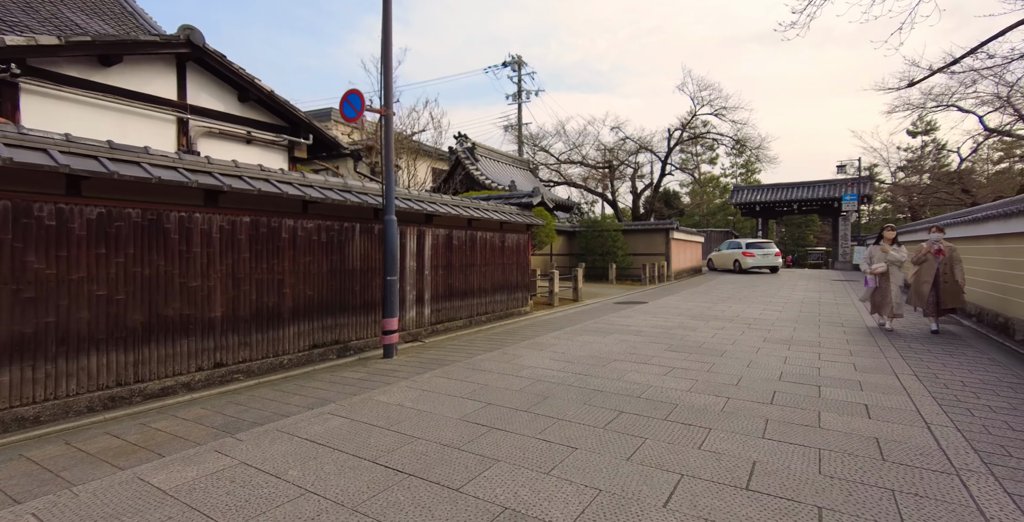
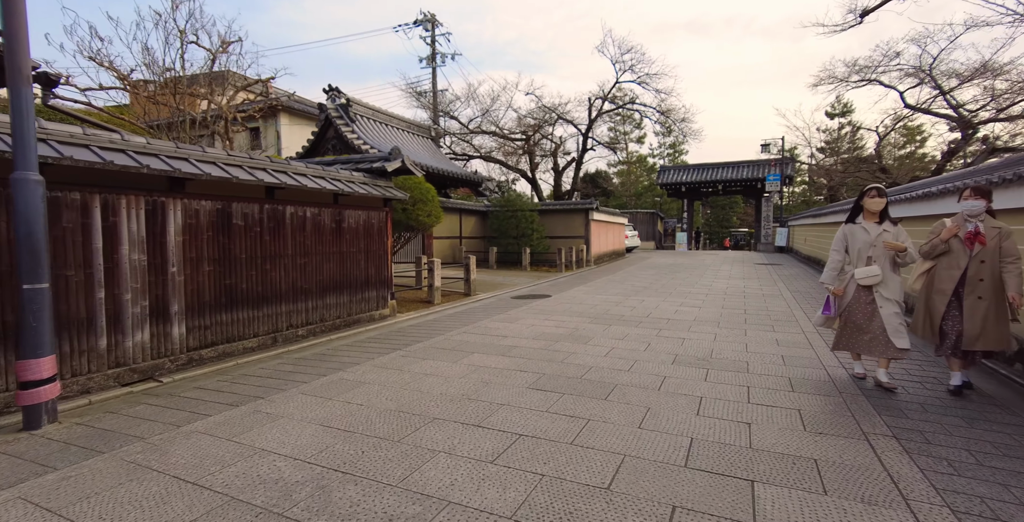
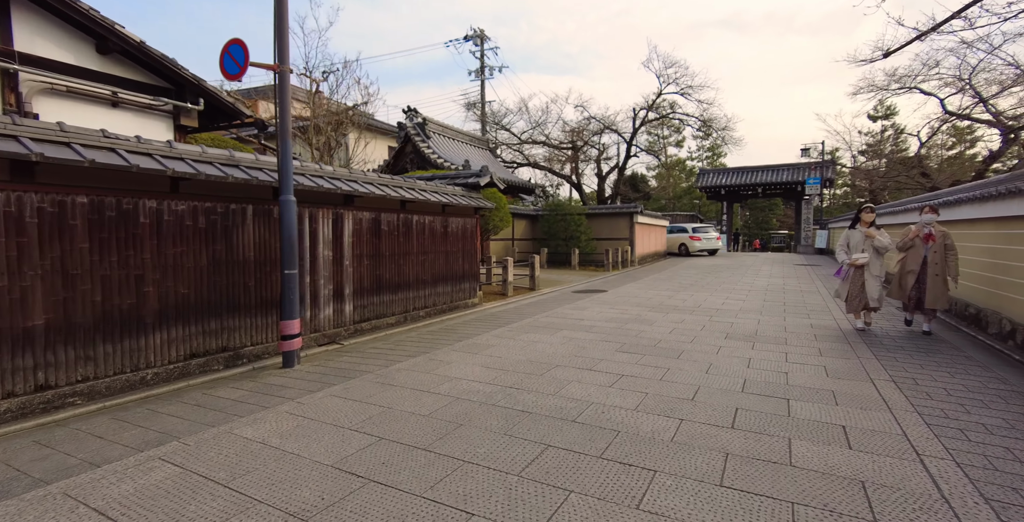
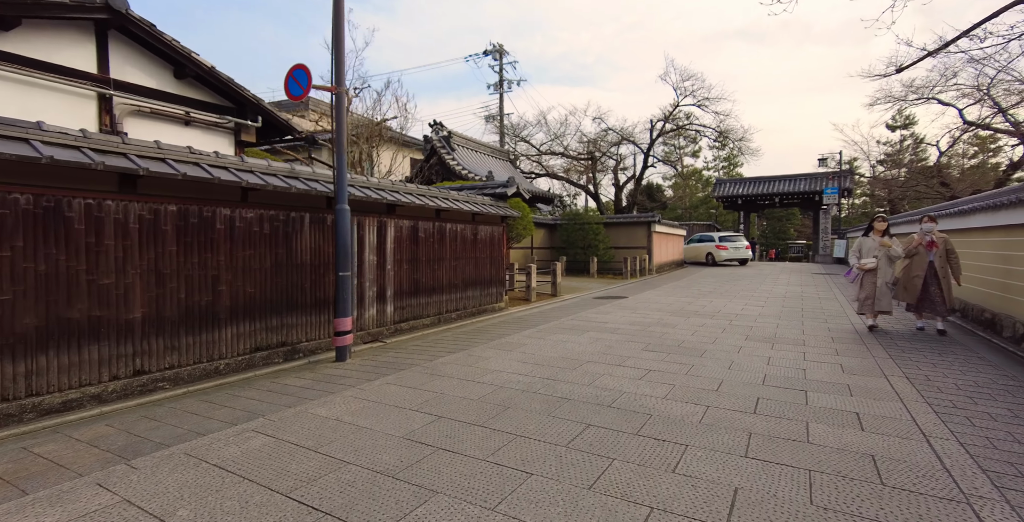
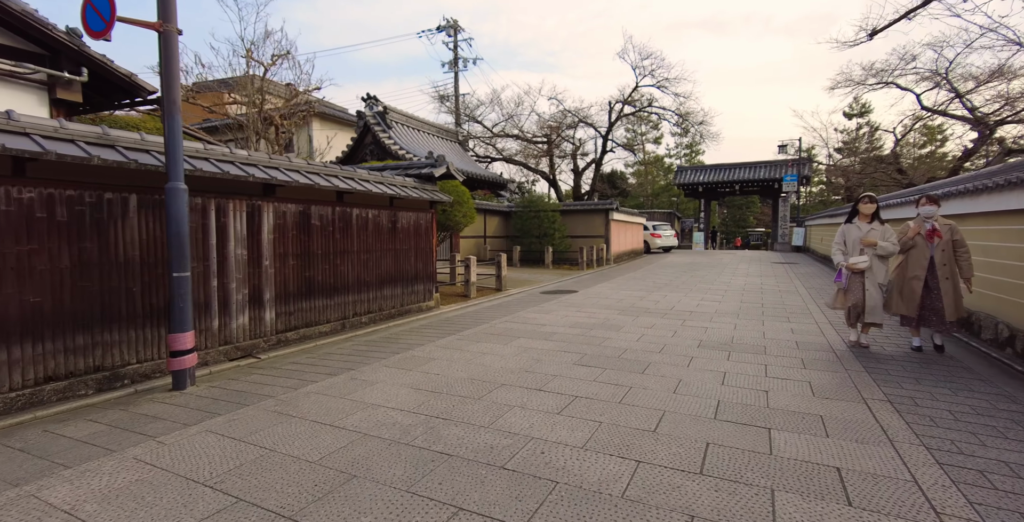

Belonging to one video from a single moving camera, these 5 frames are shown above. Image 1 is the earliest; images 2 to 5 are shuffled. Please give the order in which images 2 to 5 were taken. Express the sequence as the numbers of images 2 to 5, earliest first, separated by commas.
4, 3, 5, 2
